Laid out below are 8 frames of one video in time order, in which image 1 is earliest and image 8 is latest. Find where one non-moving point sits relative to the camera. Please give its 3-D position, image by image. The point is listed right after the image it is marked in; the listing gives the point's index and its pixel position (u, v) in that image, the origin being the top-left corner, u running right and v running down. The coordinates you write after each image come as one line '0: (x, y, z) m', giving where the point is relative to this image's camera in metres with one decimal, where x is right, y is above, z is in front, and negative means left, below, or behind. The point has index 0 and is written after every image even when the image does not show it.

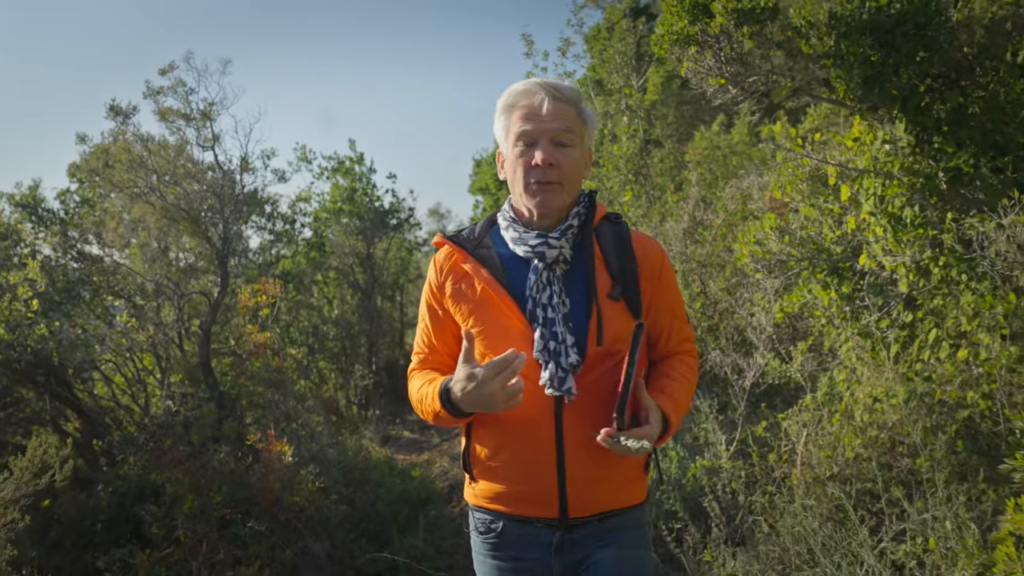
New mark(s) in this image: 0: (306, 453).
0: (-1.5, -1.3, +4.8) m
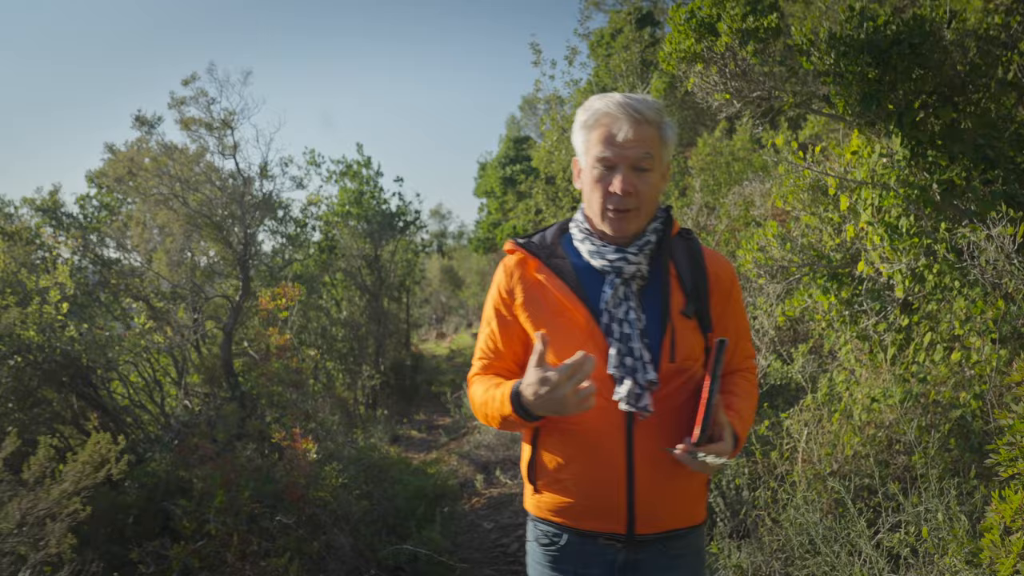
0: (-1.4, -1.3, +5.0) m
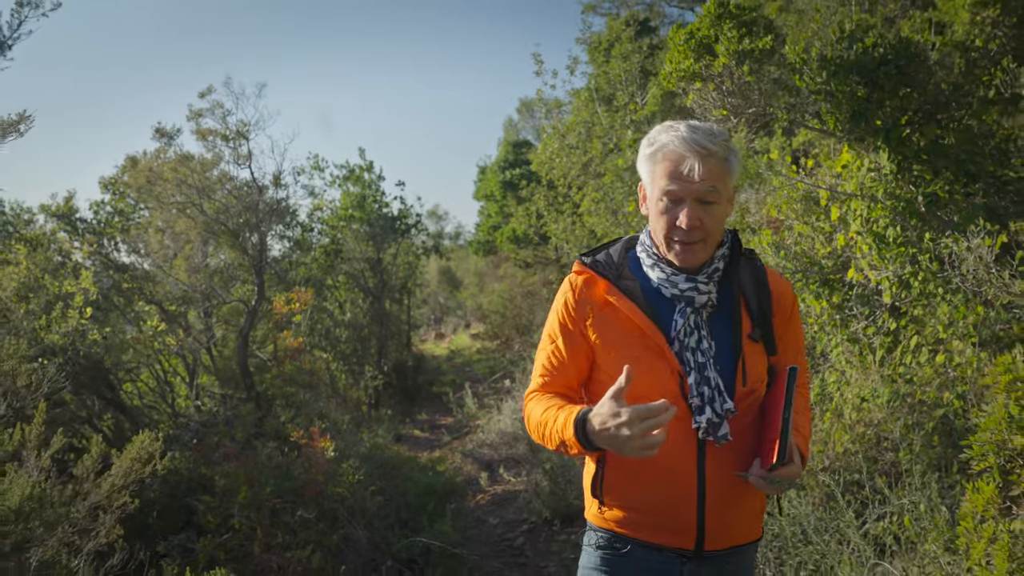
0: (-1.3, -1.3, +5.2) m
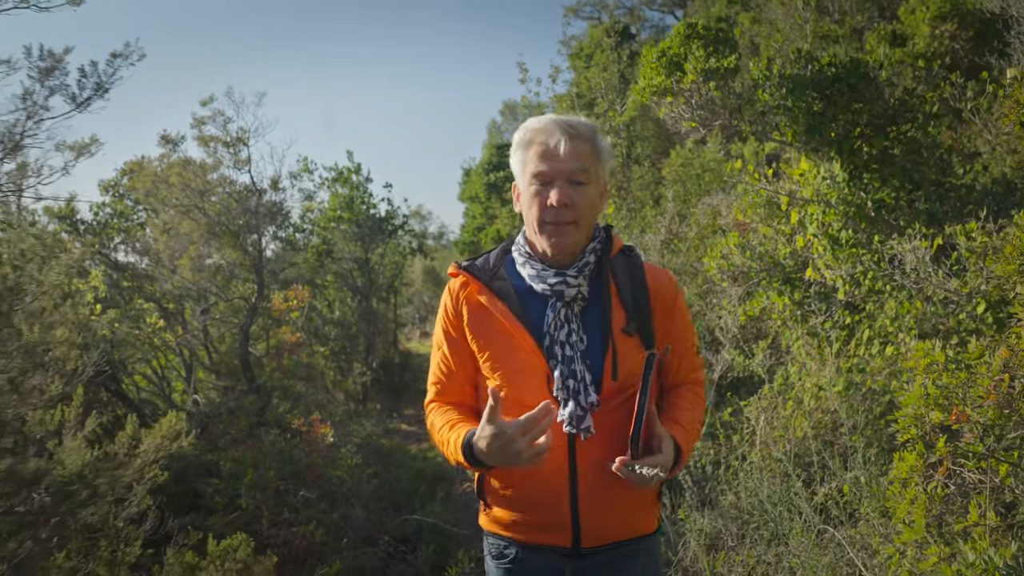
0: (-1.5, -1.3, +5.6) m
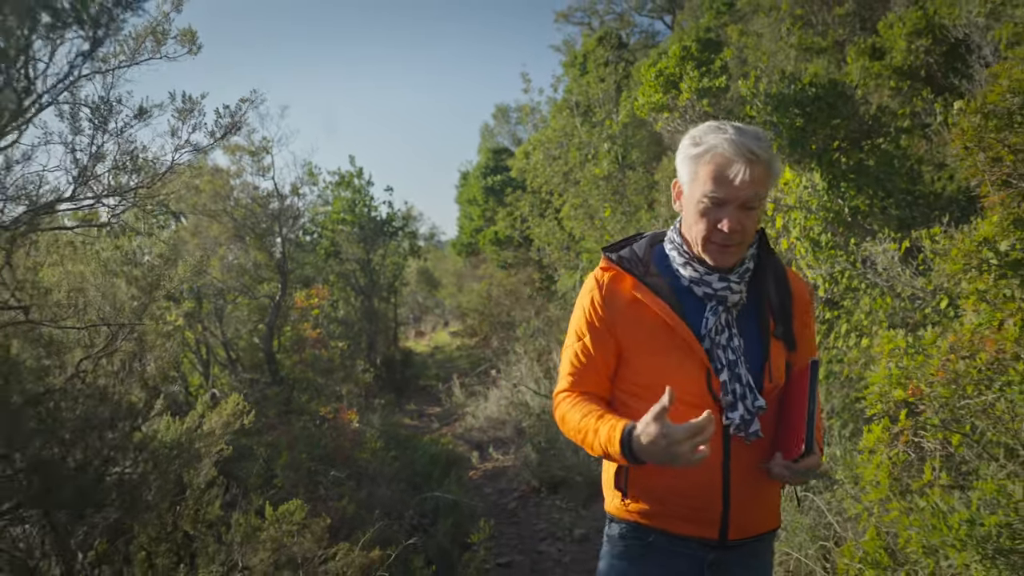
0: (-1.4, -1.3, +6.0) m
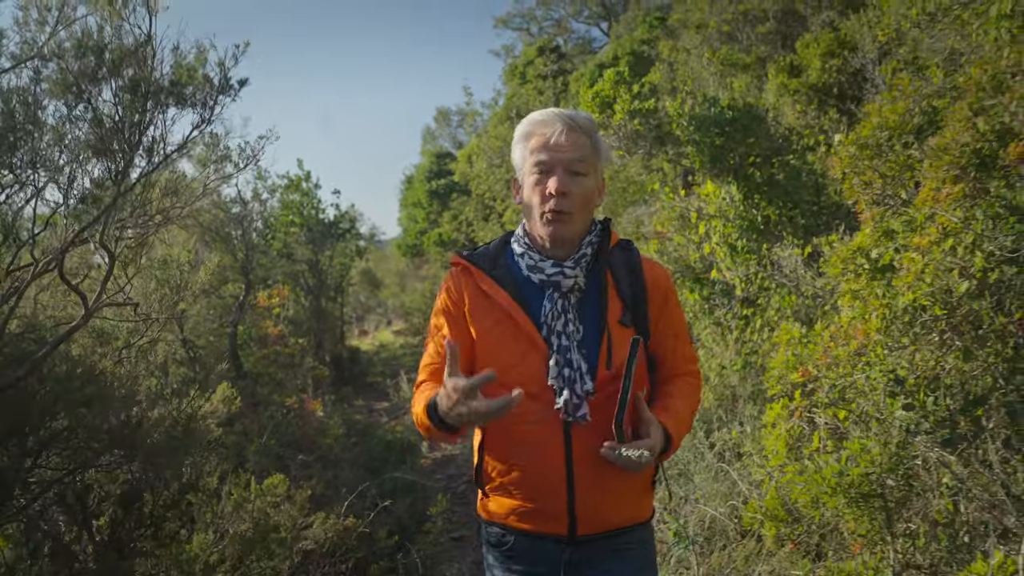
0: (-1.8, -1.3, +6.4) m
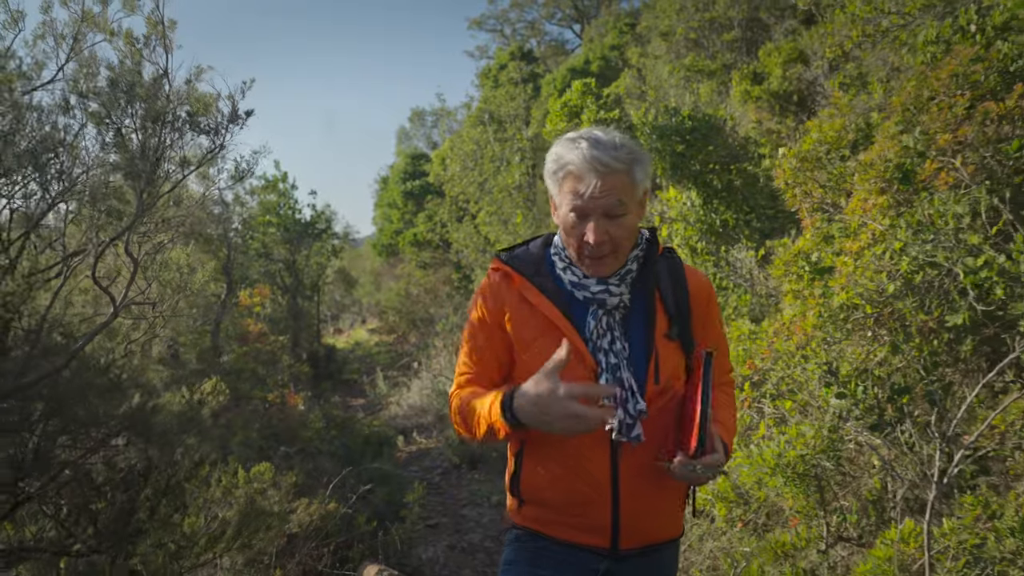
0: (-2.1, -1.3, +6.7) m
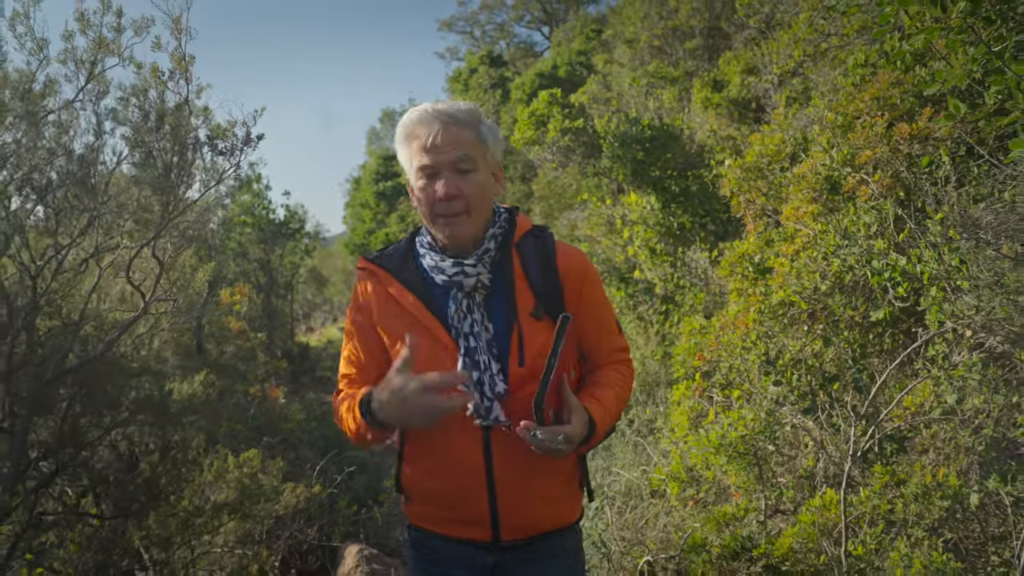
0: (-2.4, -1.3, +7.0) m
